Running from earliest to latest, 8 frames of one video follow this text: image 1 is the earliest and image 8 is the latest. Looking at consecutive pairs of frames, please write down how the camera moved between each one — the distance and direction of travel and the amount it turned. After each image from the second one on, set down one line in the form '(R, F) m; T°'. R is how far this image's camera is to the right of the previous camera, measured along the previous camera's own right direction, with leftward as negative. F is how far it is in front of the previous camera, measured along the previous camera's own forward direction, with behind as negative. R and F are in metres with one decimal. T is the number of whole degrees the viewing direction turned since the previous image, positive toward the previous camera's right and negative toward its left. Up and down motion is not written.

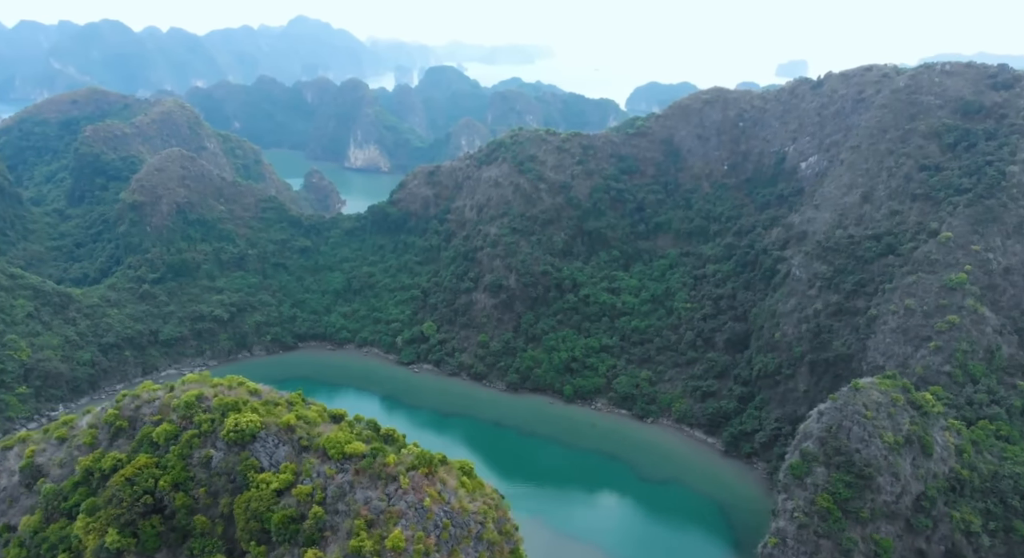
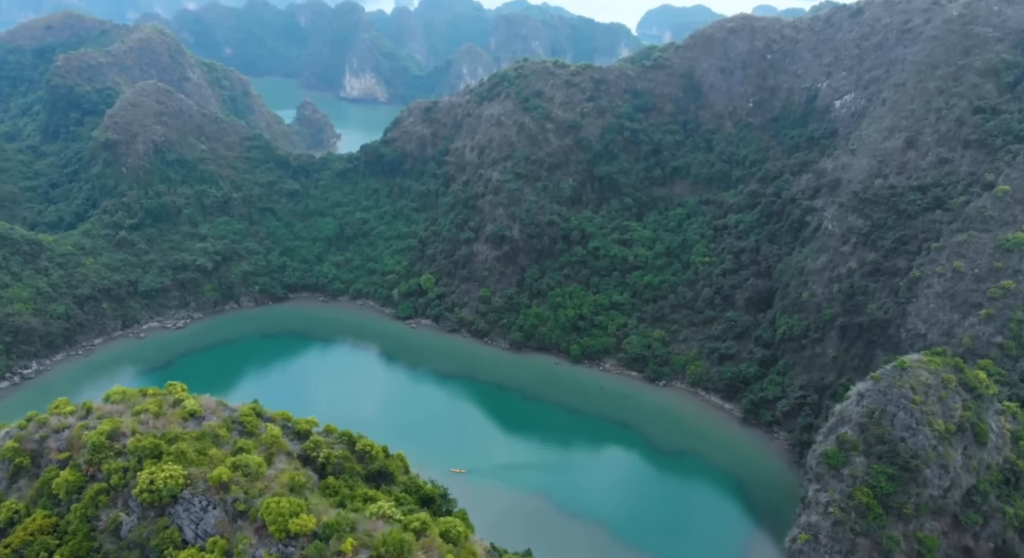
(0.0, +4.8) m; 0°
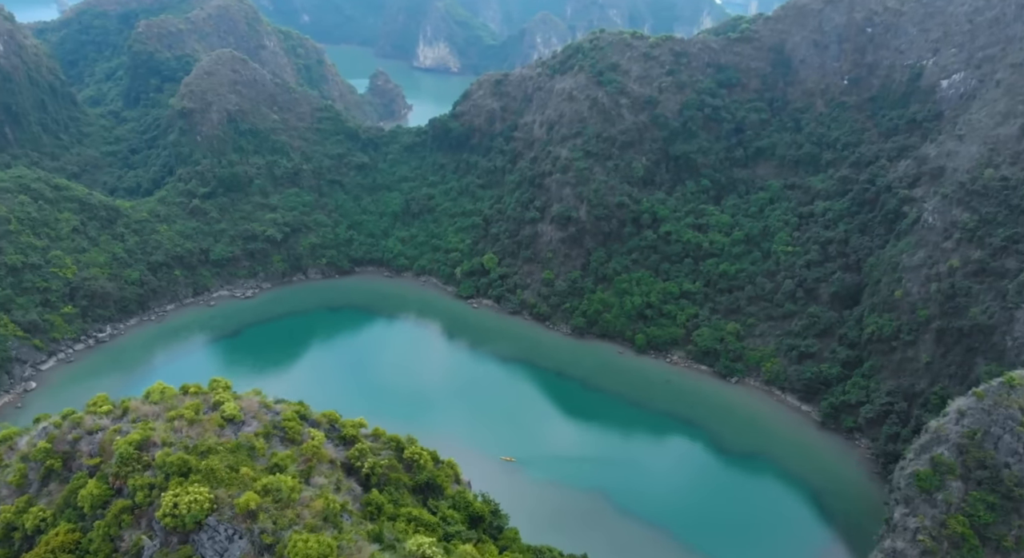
(0.0, +1.9) m; -5°
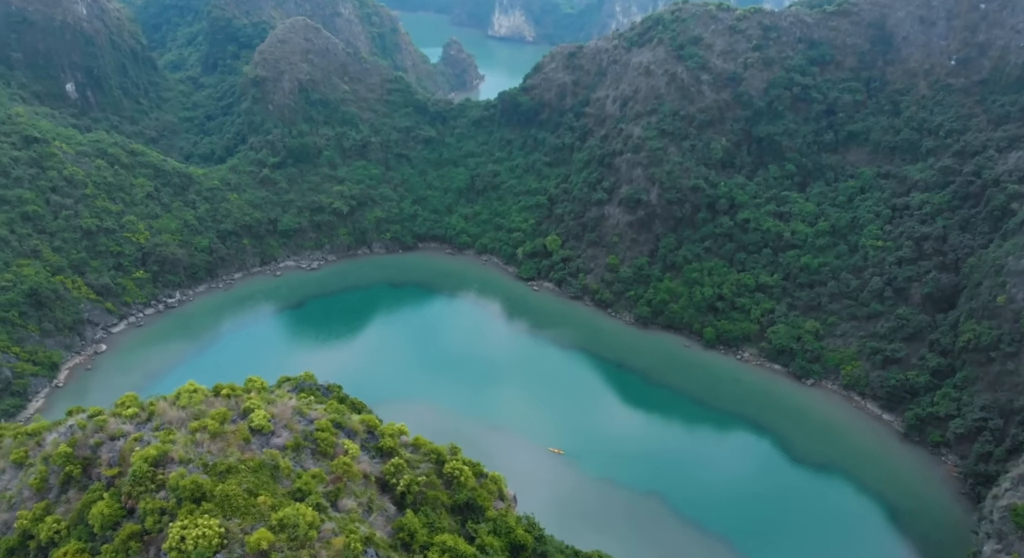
(+0.2, +1.8) m; -5°
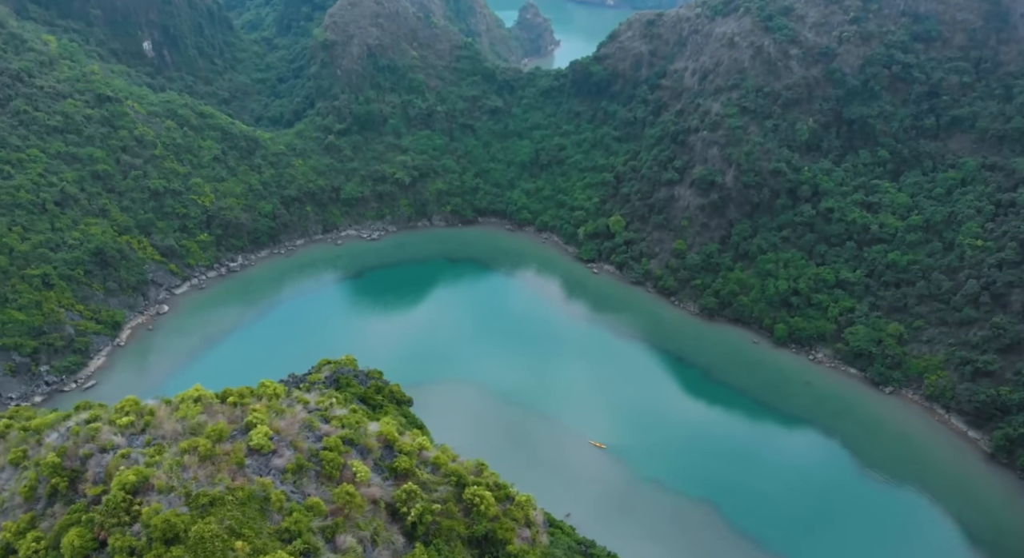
(+0.7, +2.0) m; -5°
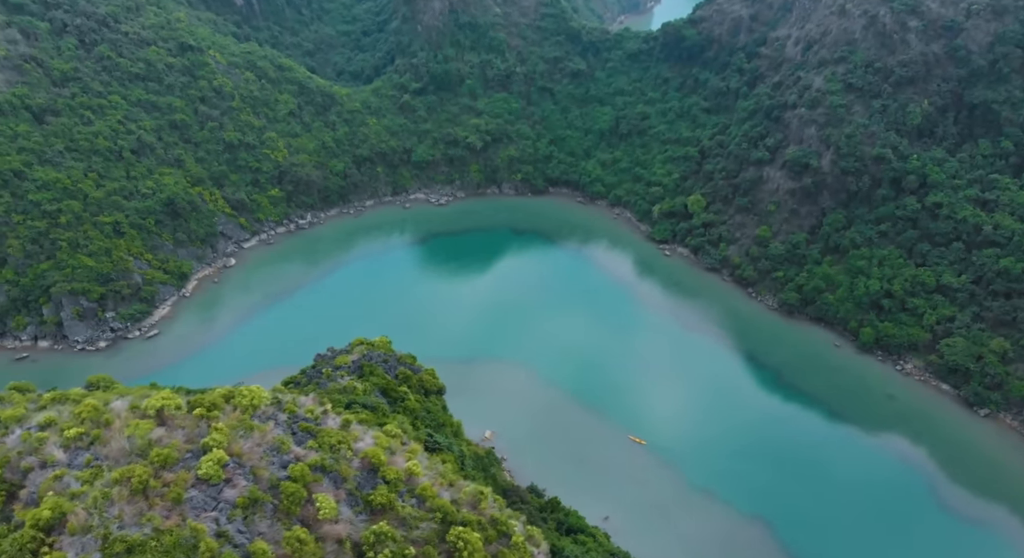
(+1.5, +2.4) m; -7°
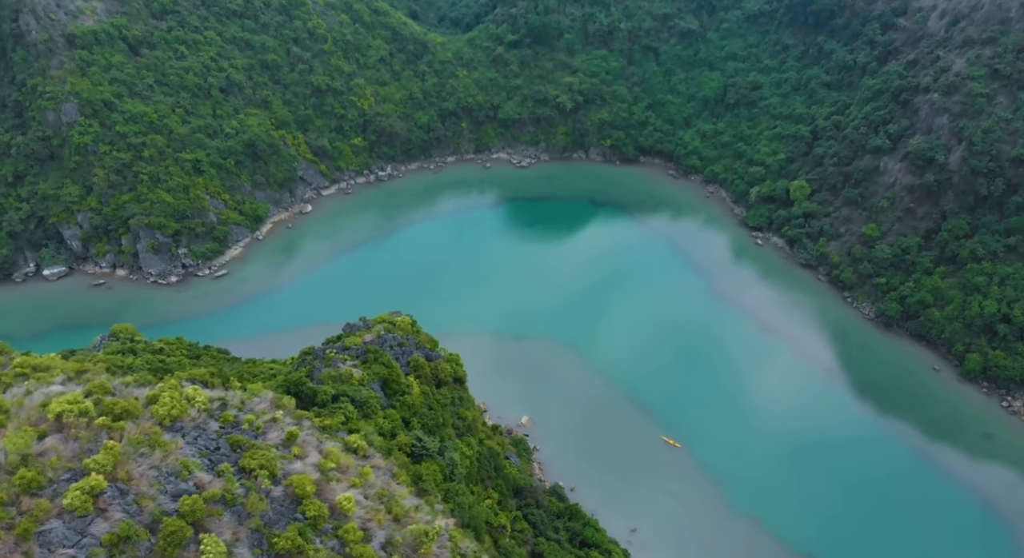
(+2.7, +2.7) m; -8°
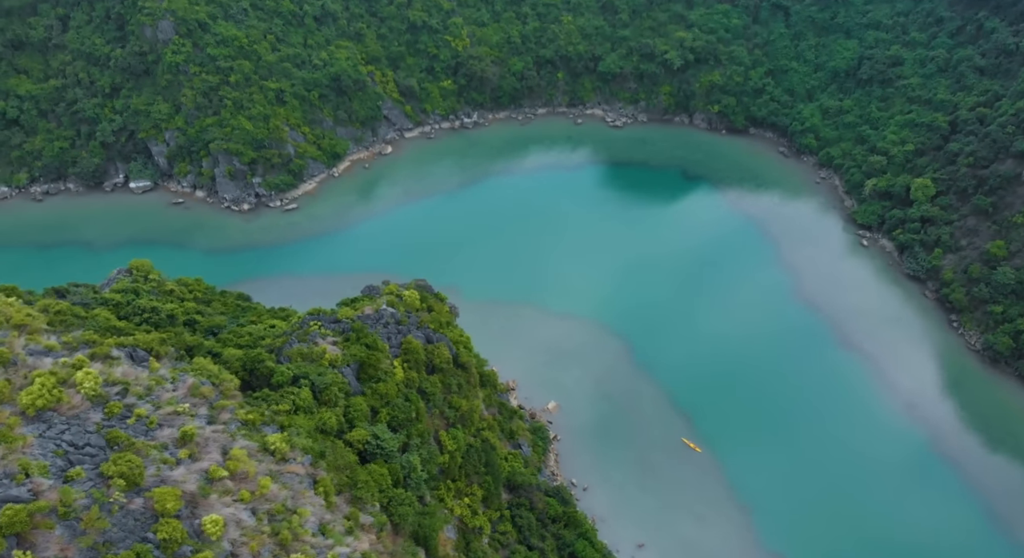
(+3.5, +2.7) m; -9°
